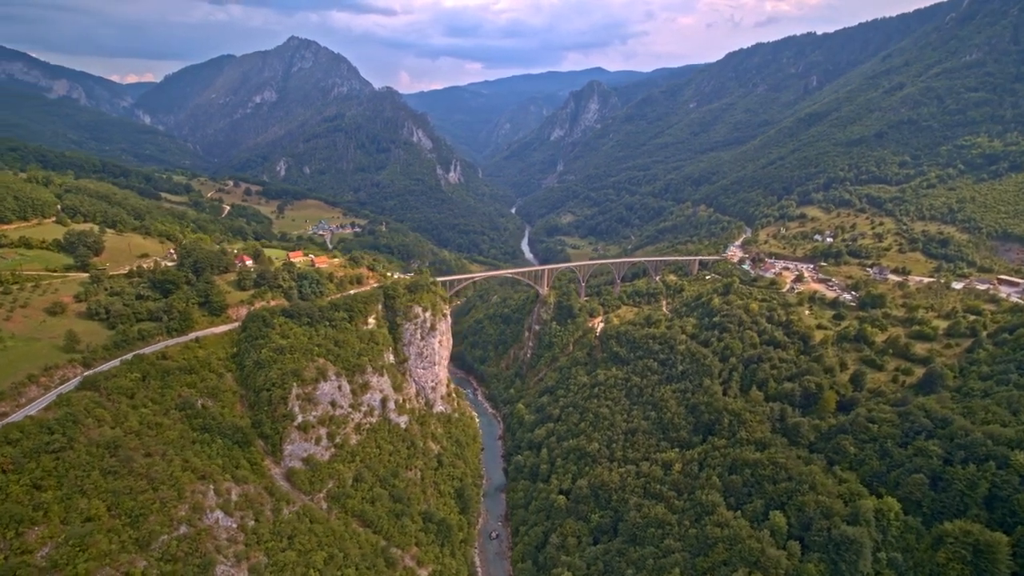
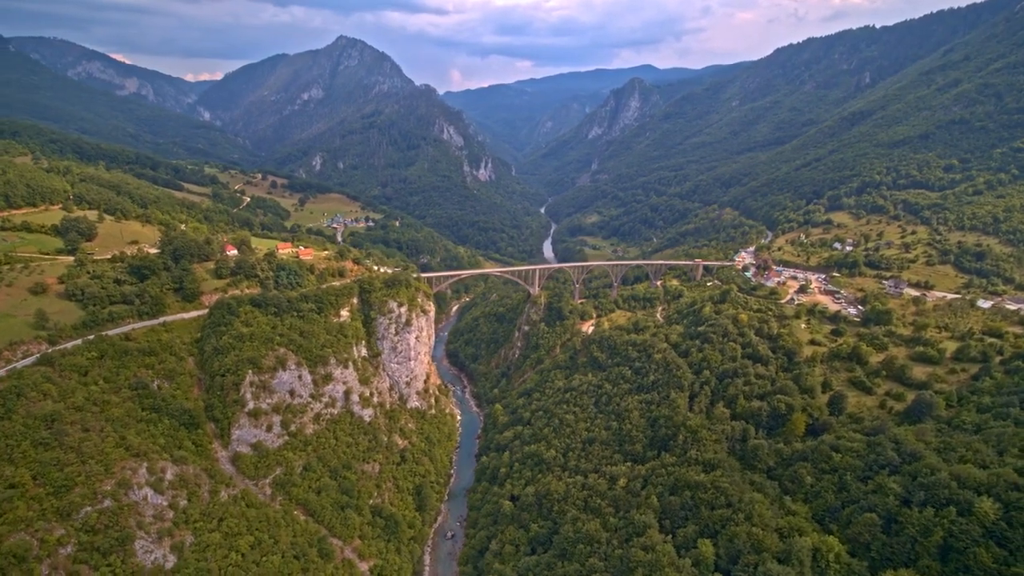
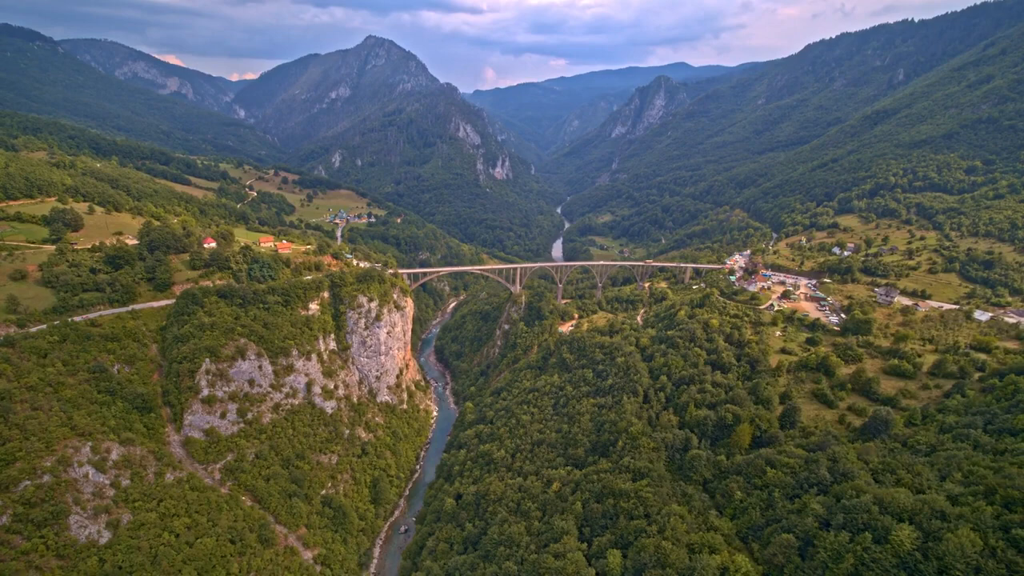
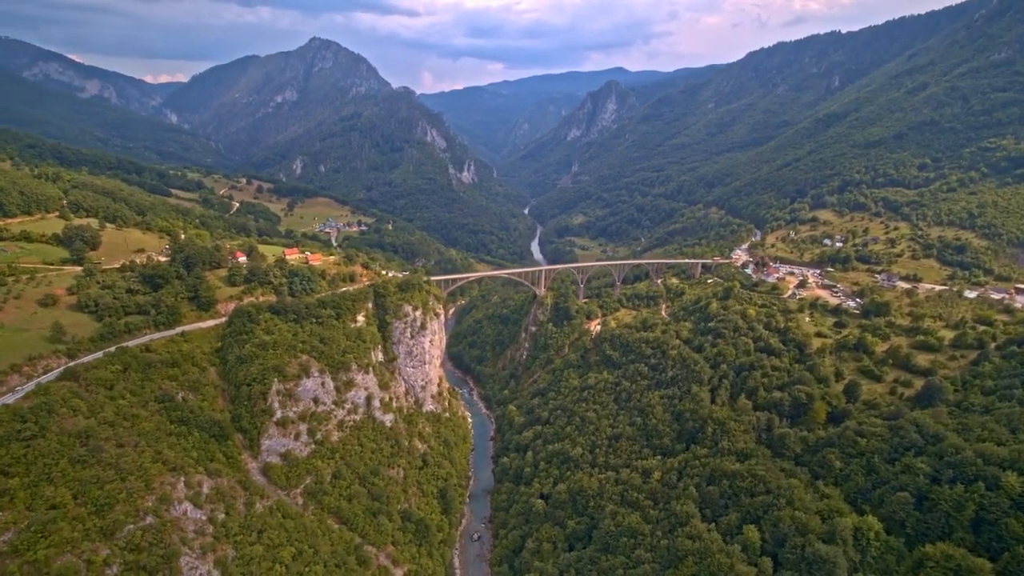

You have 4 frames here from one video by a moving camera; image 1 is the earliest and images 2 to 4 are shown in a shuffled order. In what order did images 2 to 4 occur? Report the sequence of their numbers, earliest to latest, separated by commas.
4, 2, 3
